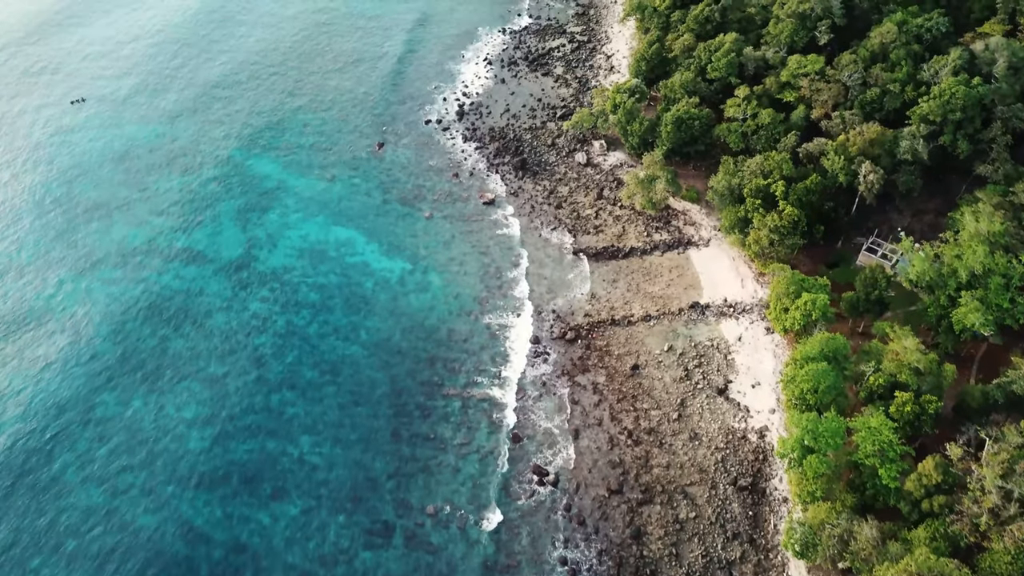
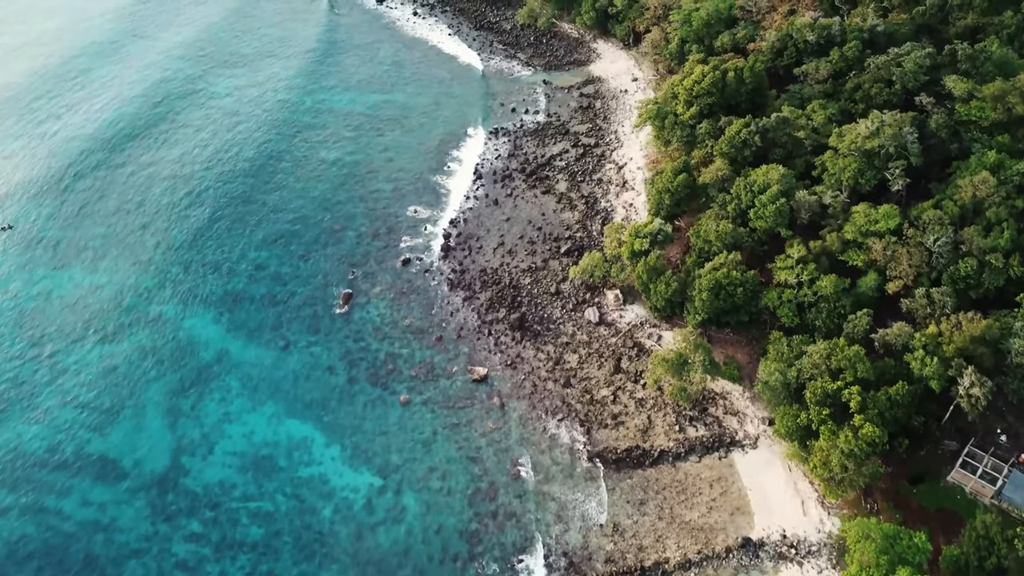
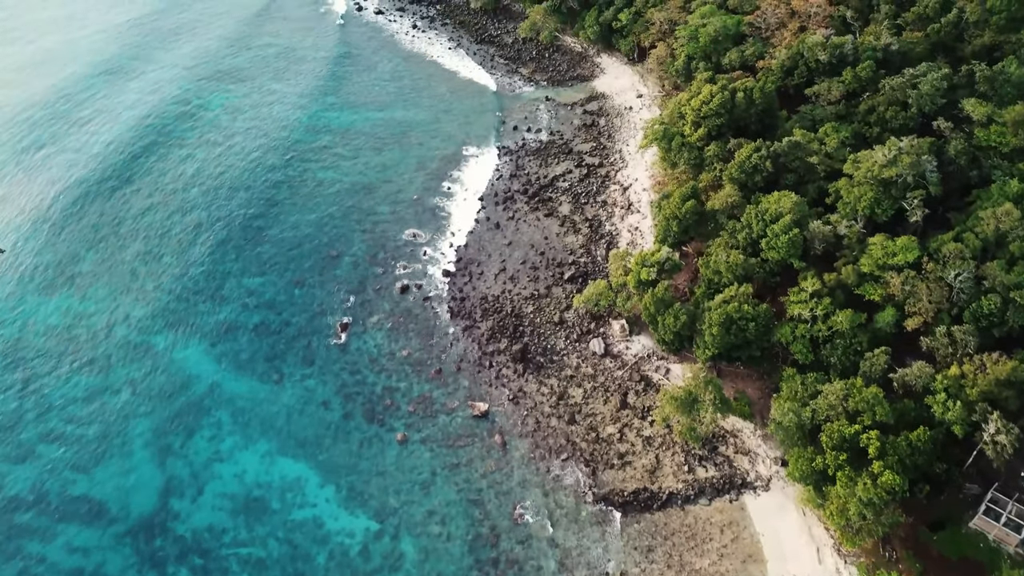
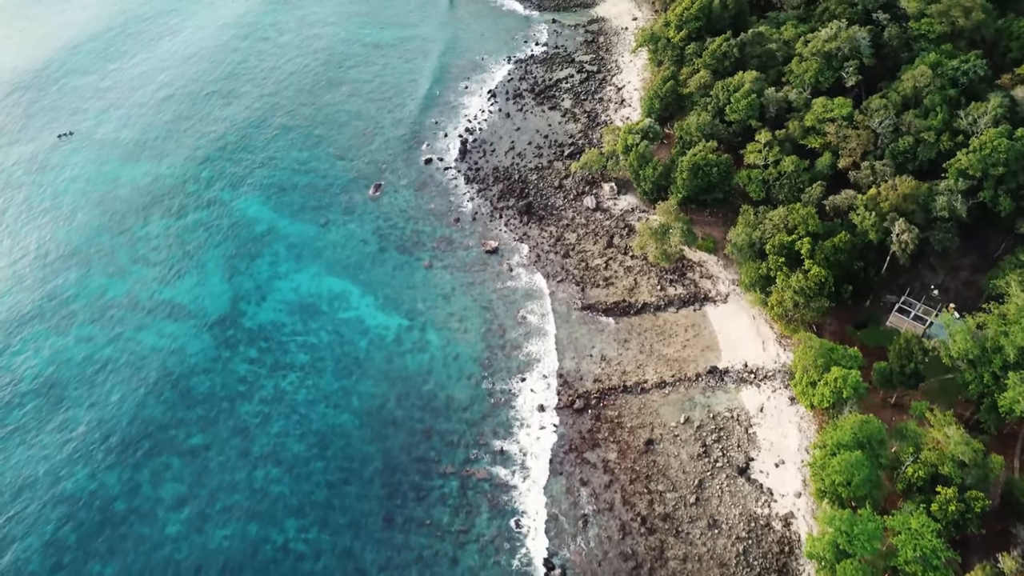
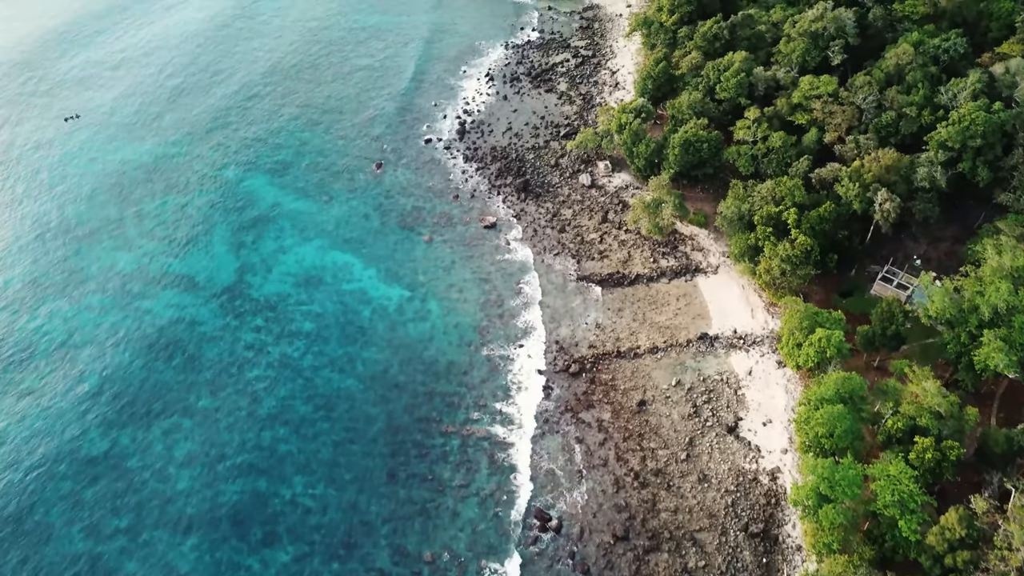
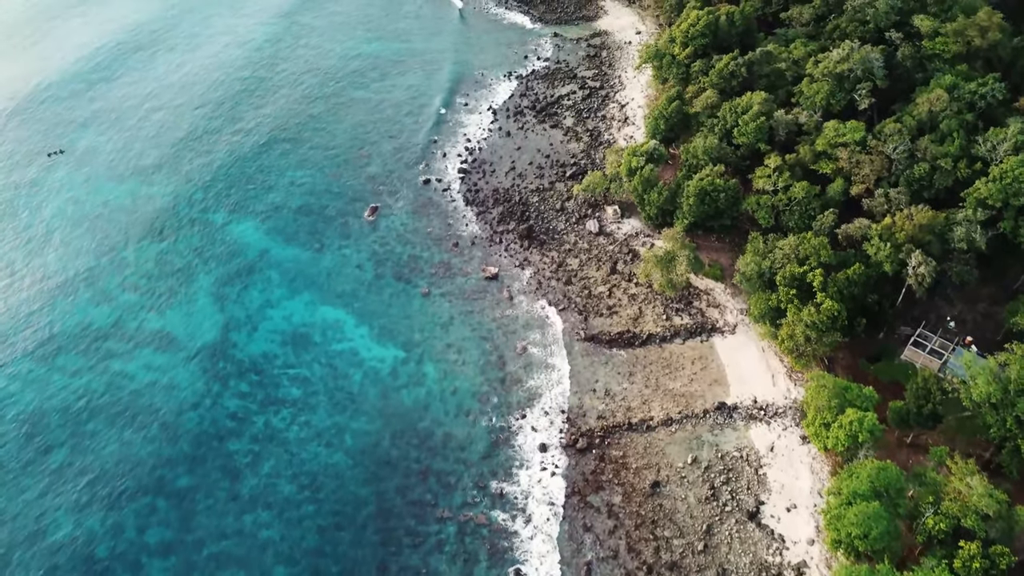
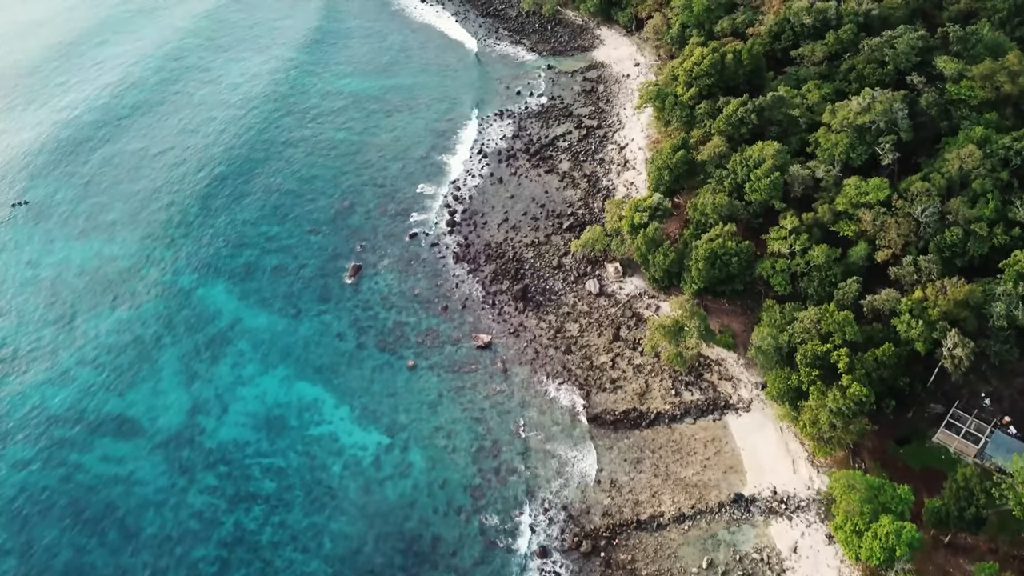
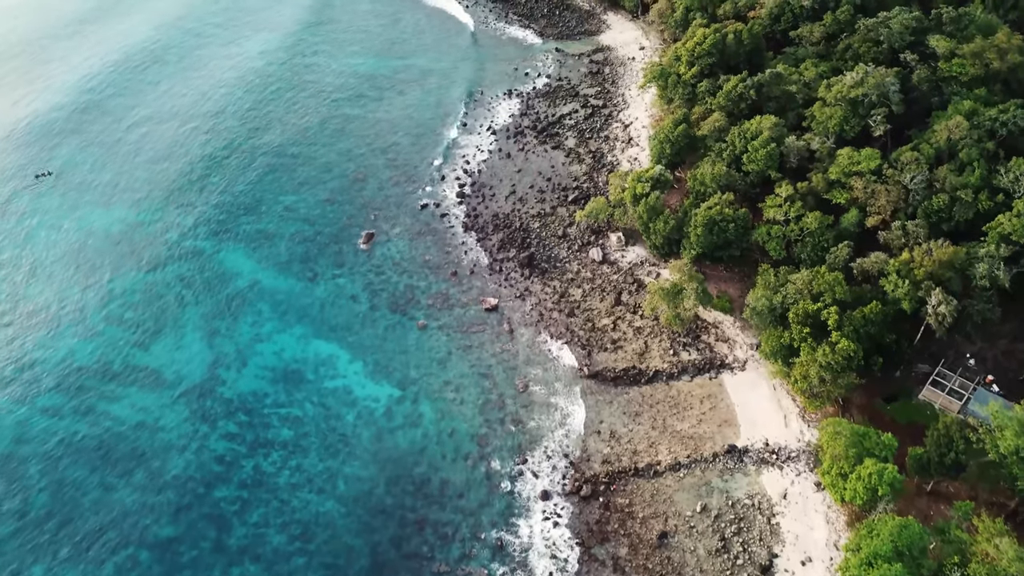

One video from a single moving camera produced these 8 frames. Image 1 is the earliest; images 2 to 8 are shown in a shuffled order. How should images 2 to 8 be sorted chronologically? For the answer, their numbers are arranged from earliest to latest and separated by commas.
5, 4, 6, 8, 7, 2, 3
